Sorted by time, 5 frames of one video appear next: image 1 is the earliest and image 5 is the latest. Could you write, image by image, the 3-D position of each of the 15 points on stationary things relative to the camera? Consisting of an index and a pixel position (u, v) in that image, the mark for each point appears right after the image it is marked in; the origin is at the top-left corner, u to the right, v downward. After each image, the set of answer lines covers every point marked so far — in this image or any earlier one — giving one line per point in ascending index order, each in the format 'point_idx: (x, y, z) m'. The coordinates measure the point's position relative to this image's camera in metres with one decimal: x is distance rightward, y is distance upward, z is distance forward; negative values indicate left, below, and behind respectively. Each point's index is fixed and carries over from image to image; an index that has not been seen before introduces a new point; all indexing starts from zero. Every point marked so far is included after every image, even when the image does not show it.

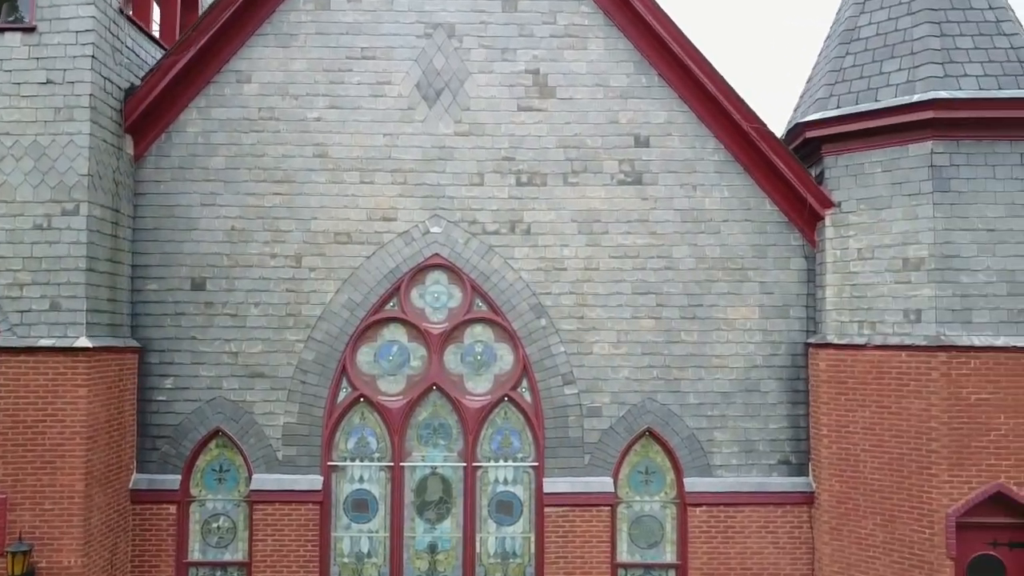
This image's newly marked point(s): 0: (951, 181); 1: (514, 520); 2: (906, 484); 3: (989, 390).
0: (+4.0, +1.0, +7.4) m
1: (0.0, -2.4, +8.3) m
2: (+3.6, -1.8, +7.4) m
3: (+4.3, -0.9, +7.3) m
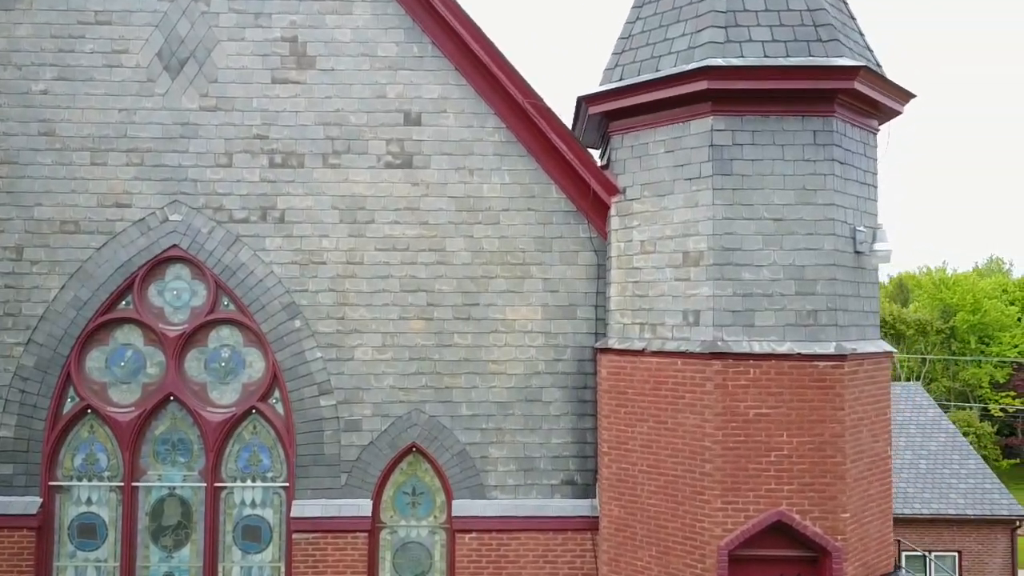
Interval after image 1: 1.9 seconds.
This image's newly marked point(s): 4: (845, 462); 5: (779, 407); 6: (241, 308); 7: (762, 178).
0: (+1.8, +1.0, +6.5) m
1: (-2.3, -2.4, +7.3) m
2: (+1.4, -1.8, +6.4) m
3: (+2.0, -0.9, +6.3) m
4: (+2.6, -1.4, +6.3) m
5: (+2.1, -0.9, +6.3) m
6: (-2.5, -0.2, +7.4) m
7: (+2.0, +0.9, +6.4) m
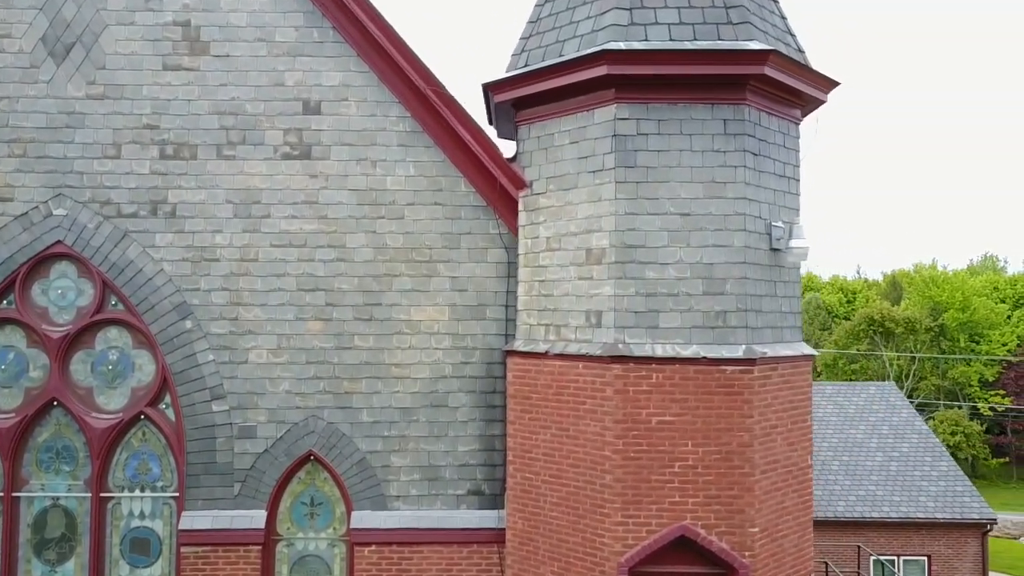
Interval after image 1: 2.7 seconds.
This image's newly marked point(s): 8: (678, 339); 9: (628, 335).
0: (+0.9, +1.0, +6.1) m
1: (-3.1, -2.3, +6.9) m
2: (+0.5, -1.8, +6.1) m
3: (+1.2, -0.9, +5.9) m
4: (+1.8, -1.4, +5.9) m
5: (+1.3, -0.9, +5.9) m
6: (-3.3, -0.2, +6.9) m
7: (+1.2, +0.9, +6.0) m
8: (+1.2, -0.4, +5.9) m
9: (+0.9, -0.3, +6.0) m
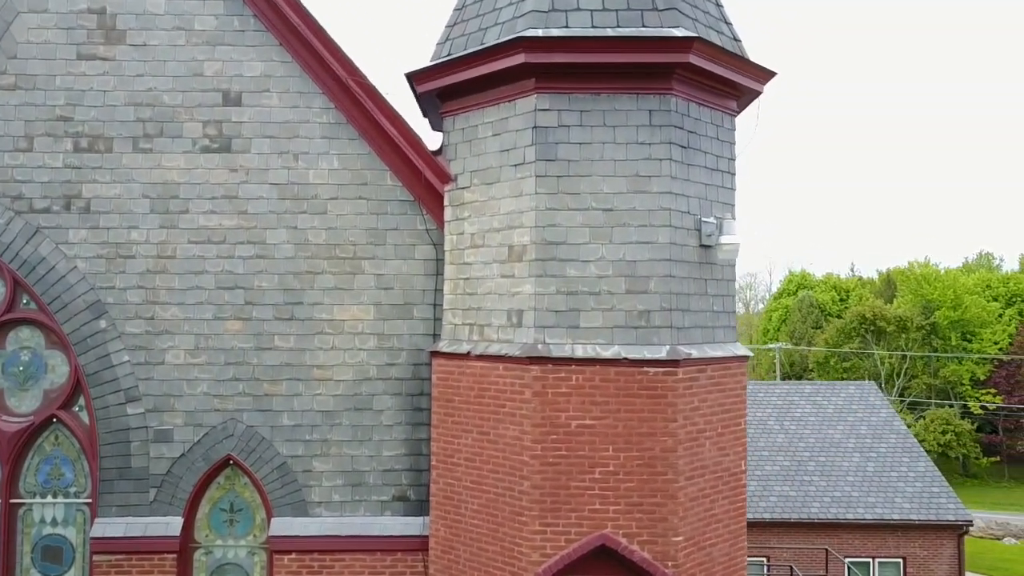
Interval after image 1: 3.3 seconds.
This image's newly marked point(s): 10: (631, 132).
0: (+0.3, +1.0, +5.8) m
1: (-3.7, -2.3, +6.6) m
2: (-0.1, -1.8, +5.8) m
3: (+0.6, -0.9, +5.6) m
4: (+1.2, -1.3, +5.6) m
5: (+0.6, -0.9, +5.6) m
6: (-3.9, -0.2, +6.7) m
7: (+0.6, +0.9, +5.8) m
8: (+0.6, -0.4, +5.7) m
9: (+0.3, -0.3, +5.7) m
10: (+0.9, +1.1, +5.8) m
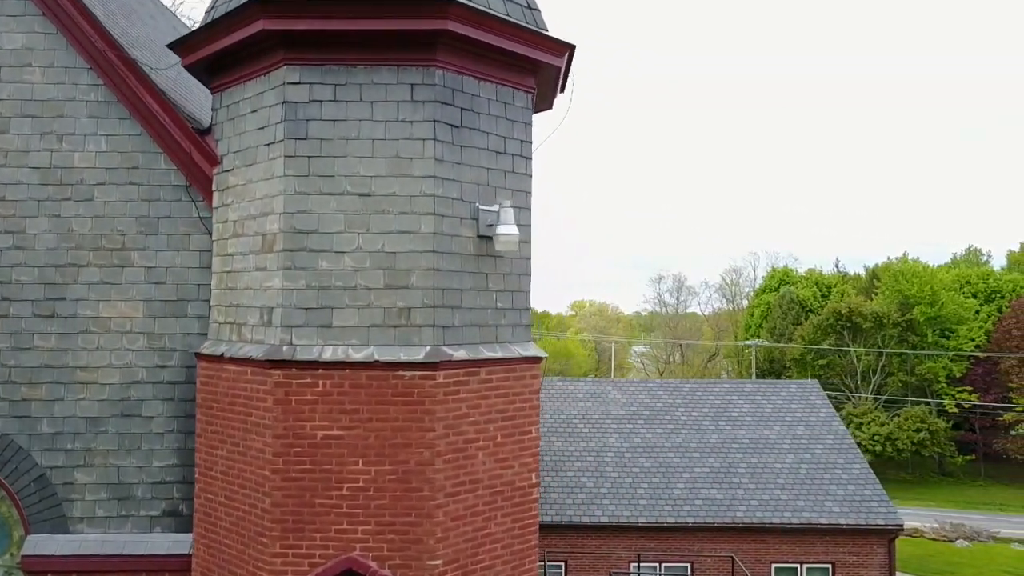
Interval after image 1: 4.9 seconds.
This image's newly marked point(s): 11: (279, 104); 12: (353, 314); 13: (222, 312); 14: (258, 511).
0: (-1.3, +1.1, +5.2) m
1: (-5.4, -2.3, +6.0) m
2: (-1.7, -1.7, +5.2) m
3: (-1.1, -0.9, +5.1) m
4: (-0.5, -1.3, +5.0) m
5: (-1.0, -0.9, +5.1) m
6: (-5.6, -0.1, +6.1) m
7: (-1.1, +0.9, +5.2) m
8: (-1.0, -0.3, +5.1) m
9: (-1.4, -0.3, +5.1) m
10: (-0.8, +1.2, +5.2) m
11: (-1.5, +1.2, +5.2) m
12: (-1.0, -0.2, +5.1) m
13: (-2.1, -0.2, +5.8) m
14: (-1.6, -1.4, +5.1) m
